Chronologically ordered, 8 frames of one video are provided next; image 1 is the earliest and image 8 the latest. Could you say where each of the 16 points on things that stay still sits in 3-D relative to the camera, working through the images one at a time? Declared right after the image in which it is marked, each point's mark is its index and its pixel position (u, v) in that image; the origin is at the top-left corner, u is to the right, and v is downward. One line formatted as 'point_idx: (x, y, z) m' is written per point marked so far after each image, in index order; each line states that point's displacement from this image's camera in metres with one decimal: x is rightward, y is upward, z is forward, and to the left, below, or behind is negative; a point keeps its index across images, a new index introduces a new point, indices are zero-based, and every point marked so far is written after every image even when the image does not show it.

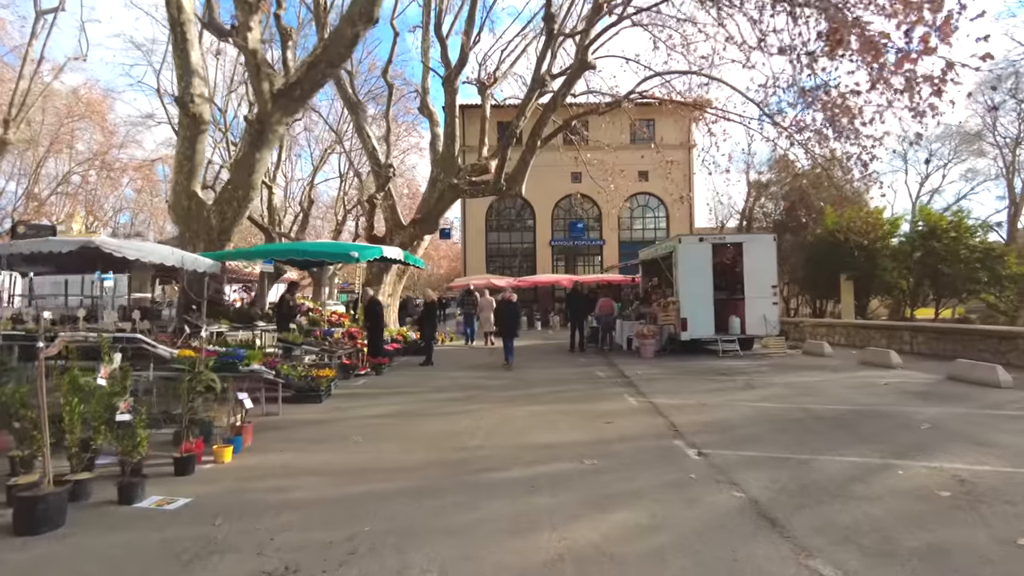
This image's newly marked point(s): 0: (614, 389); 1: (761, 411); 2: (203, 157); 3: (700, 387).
0: (+1.6, -1.7, +10.6) m
1: (+3.3, -1.6, +8.6) m
2: (-6.6, +2.8, +13.9) m
3: (+3.1, -1.6, +10.8) m
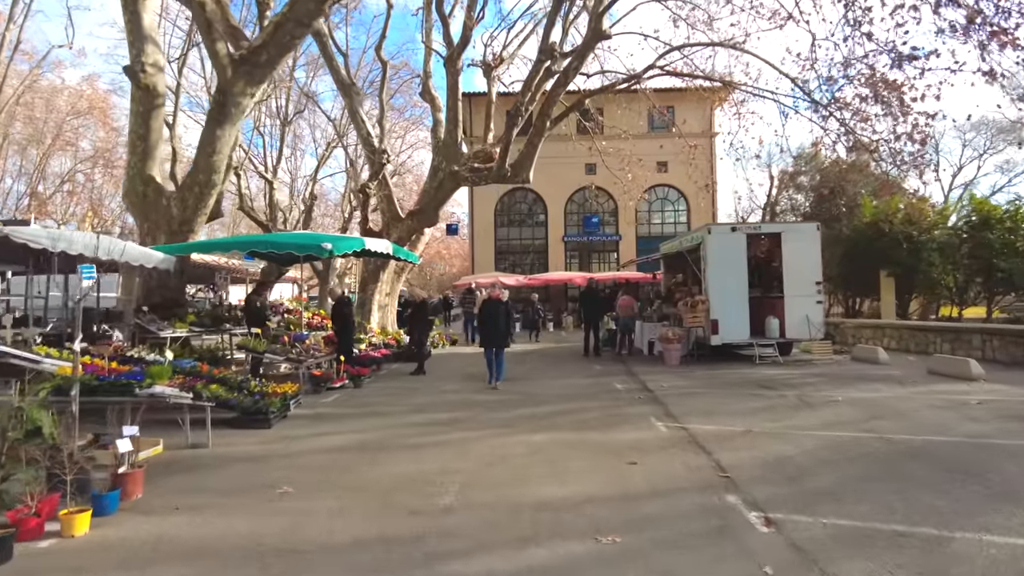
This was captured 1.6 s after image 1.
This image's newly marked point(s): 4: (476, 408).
0: (+1.6, -1.6, +8.6) m
1: (+3.2, -1.5, +6.6) m
2: (-6.6, +2.9, +12.1) m
3: (+3.1, -1.6, +8.8) m
4: (-0.5, -1.6, +8.8) m
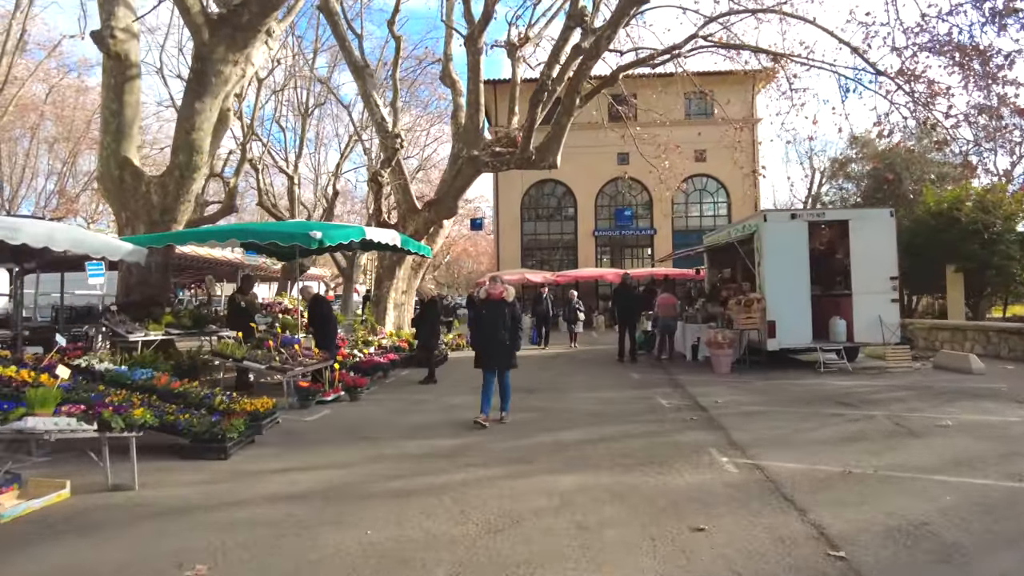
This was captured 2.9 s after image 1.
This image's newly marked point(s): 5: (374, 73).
0: (+1.8, -1.5, +6.8) m
1: (+3.3, -1.5, +4.8) m
2: (-6.2, +2.9, +10.7) m
3: (+3.3, -1.5, +7.0) m
4: (-0.2, -1.6, +7.2) m
5: (-4.0, +6.2, +19.1) m
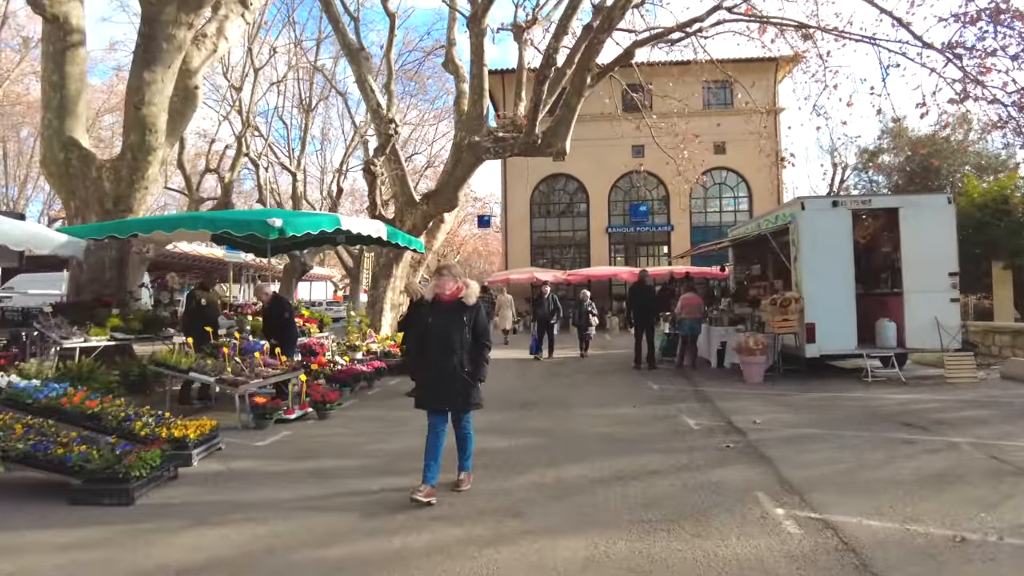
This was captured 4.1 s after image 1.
0: (+1.8, -1.5, +5.3) m
1: (+3.2, -1.5, +3.2) m
2: (-6.2, +2.9, +9.4) m
3: (+3.3, -1.5, +5.4) m
4: (-0.3, -1.6, +5.7) m
5: (-3.8, +6.2, +17.7) m
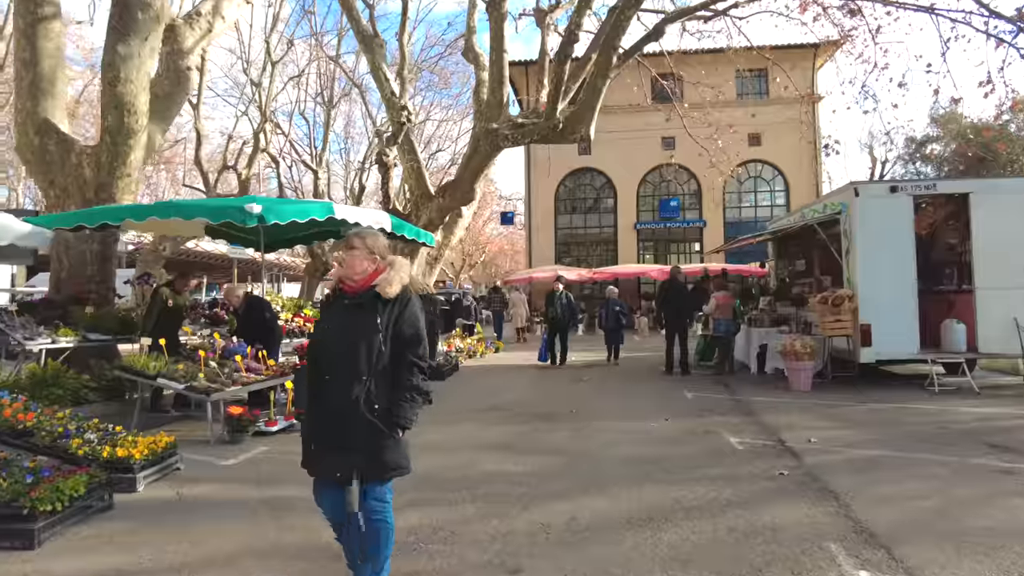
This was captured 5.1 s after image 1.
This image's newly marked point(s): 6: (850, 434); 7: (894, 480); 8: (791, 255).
0: (+1.8, -1.5, +4.2) m
1: (+3.1, -1.4, +2.1) m
2: (-6.0, +3.0, +8.6) m
3: (+3.3, -1.4, +4.3) m
4: (-0.3, -1.5, +4.7) m
5: (-3.3, +6.3, +16.8) m
6: (+3.3, -1.5, +6.5) m
7: (+2.9, -1.4, +4.9) m
8: (+5.7, +0.7, +13.5) m
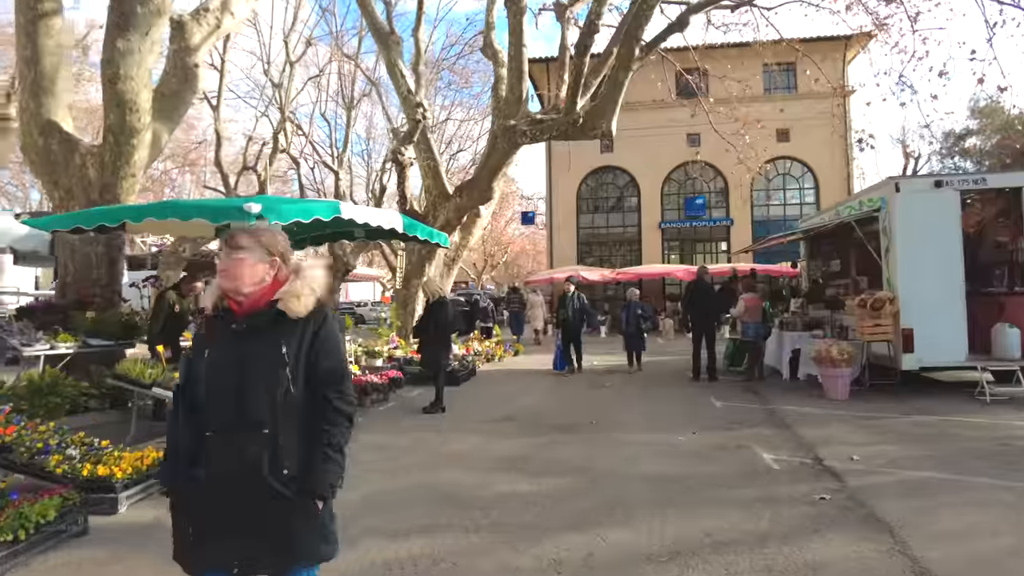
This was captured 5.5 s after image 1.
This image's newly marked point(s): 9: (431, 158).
0: (+1.8, -1.5, +3.7) m
1: (+3.1, -1.4, +1.5) m
2: (-5.8, +2.9, +8.4) m
3: (+3.3, -1.5, +3.7) m
4: (-0.2, -1.5, +4.2) m
5: (-2.8, +6.2, +16.5) m
6: (+3.5, -1.5, +5.9) m
7: (+2.9, -1.5, +4.4) m
8: (+6.1, +0.7, +12.8) m
9: (-2.0, +3.1, +15.7) m
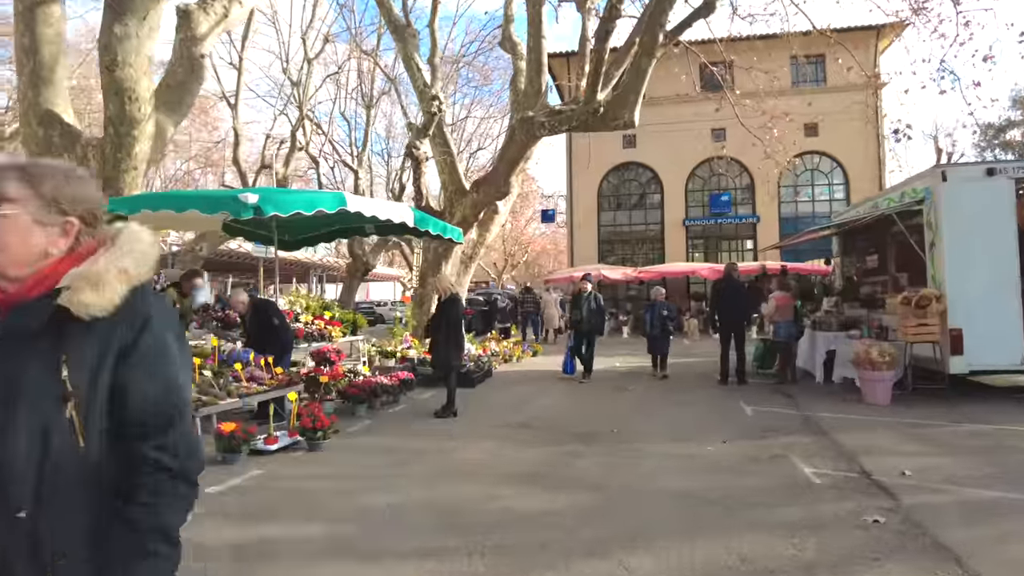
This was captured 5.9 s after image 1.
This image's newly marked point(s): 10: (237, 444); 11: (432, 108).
0: (+1.8, -1.4, +3.1) m
1: (+3.1, -1.4, +0.9) m
2: (-5.6, +3.0, +8.1) m
3: (+3.3, -1.4, +3.1) m
4: (-0.2, -1.5, +3.8) m
5: (-2.3, +6.3, +16.1) m
6: (+3.6, -1.4, +5.3) m
7: (+3.0, -1.4, +3.8) m
8: (+6.5, +0.7, +12.2) m
9: (-1.5, +3.2, +15.3) m
10: (-2.4, -1.4, +5.7) m
11: (-1.8, +4.0, +14.5) m
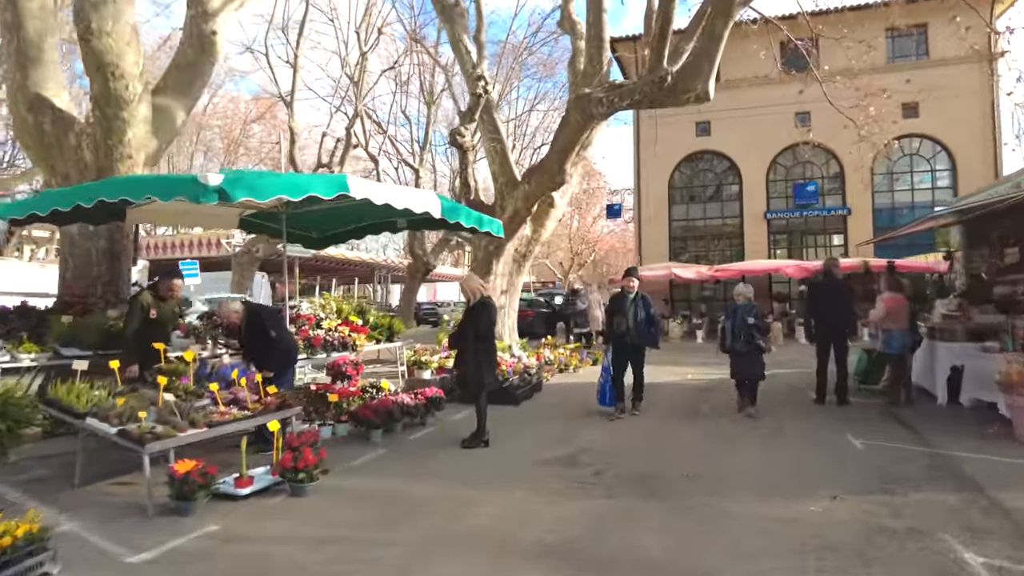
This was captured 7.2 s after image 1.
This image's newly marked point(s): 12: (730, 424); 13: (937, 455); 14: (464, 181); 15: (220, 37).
0: (+1.7, -1.5, +1.5) m
1: (+2.7, -1.4, -0.8) m
2: (-5.2, +2.9, +7.2) m
3: (+3.2, -1.4, +1.3) m
4: (-0.2, -1.5, +2.3) m
5: (-1.1, +6.2, +14.8) m
6: (+3.7, -1.5, +3.5) m
7: (+3.0, -1.4, +2.0) m
8: (+7.3, +0.7, +10.0) m
9: (-0.3, +3.1, +14.0) m
10: (-2.2, -1.4, +4.5) m
11: (-0.6, +3.9, +13.2) m
12: (+2.4, -1.5, +7.4) m
13: (+3.9, -1.5, +6.0) m
14: (-1.0, +2.3, +14.3) m
15: (-4.0, +3.4, +8.9) m
